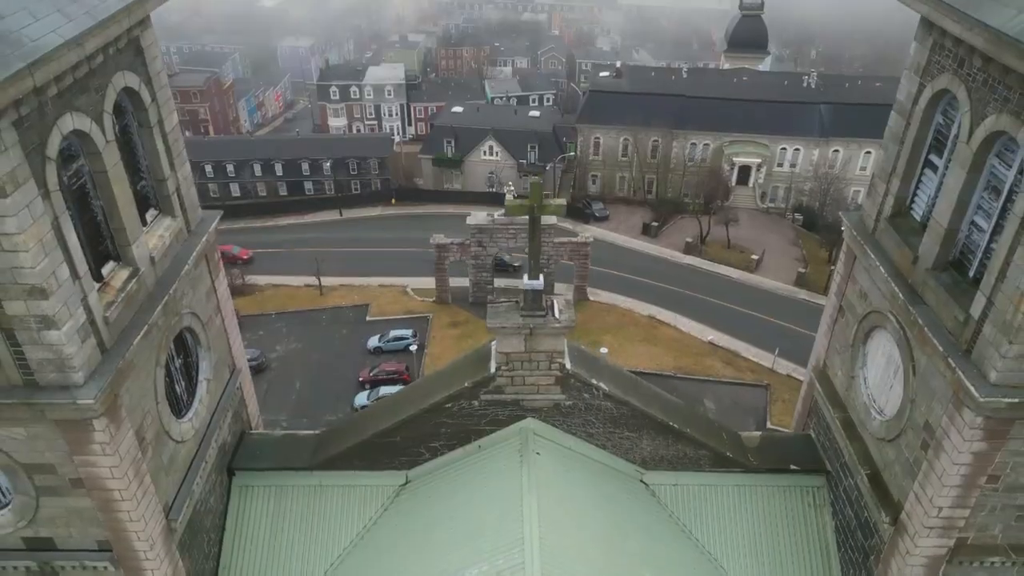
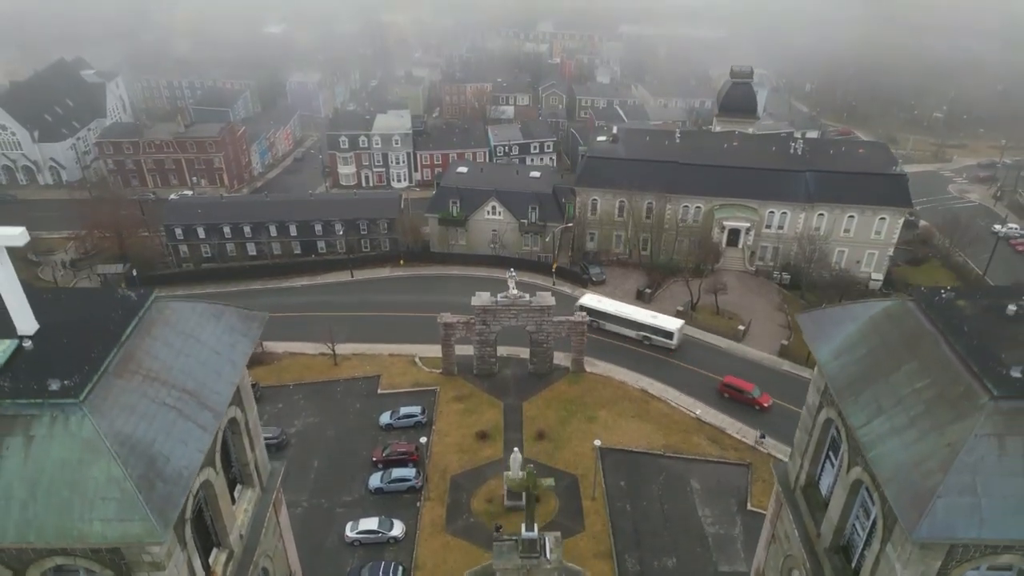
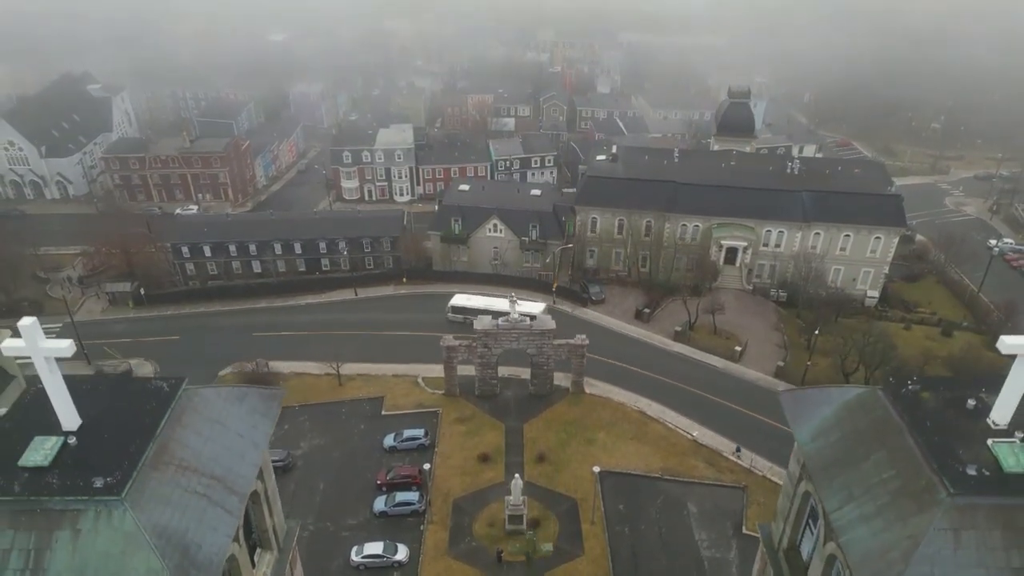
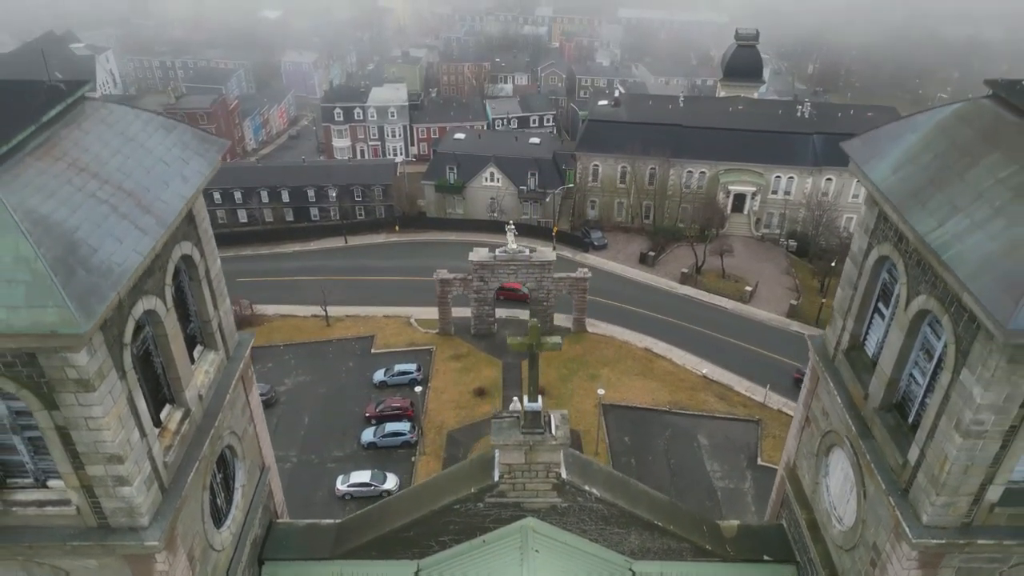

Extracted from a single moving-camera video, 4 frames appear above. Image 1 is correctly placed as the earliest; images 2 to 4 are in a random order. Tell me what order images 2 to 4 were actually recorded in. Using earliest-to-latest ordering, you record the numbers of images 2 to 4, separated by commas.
4, 2, 3
